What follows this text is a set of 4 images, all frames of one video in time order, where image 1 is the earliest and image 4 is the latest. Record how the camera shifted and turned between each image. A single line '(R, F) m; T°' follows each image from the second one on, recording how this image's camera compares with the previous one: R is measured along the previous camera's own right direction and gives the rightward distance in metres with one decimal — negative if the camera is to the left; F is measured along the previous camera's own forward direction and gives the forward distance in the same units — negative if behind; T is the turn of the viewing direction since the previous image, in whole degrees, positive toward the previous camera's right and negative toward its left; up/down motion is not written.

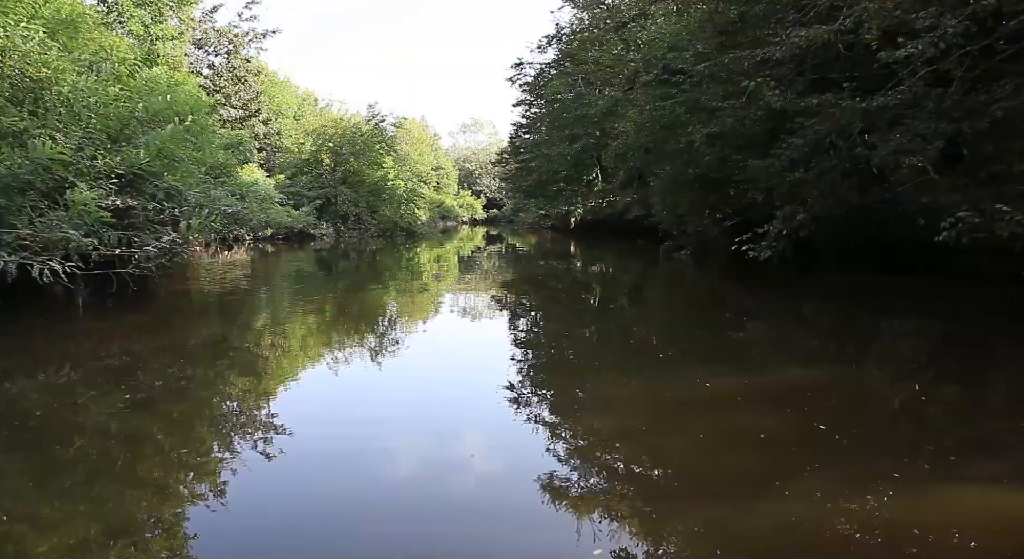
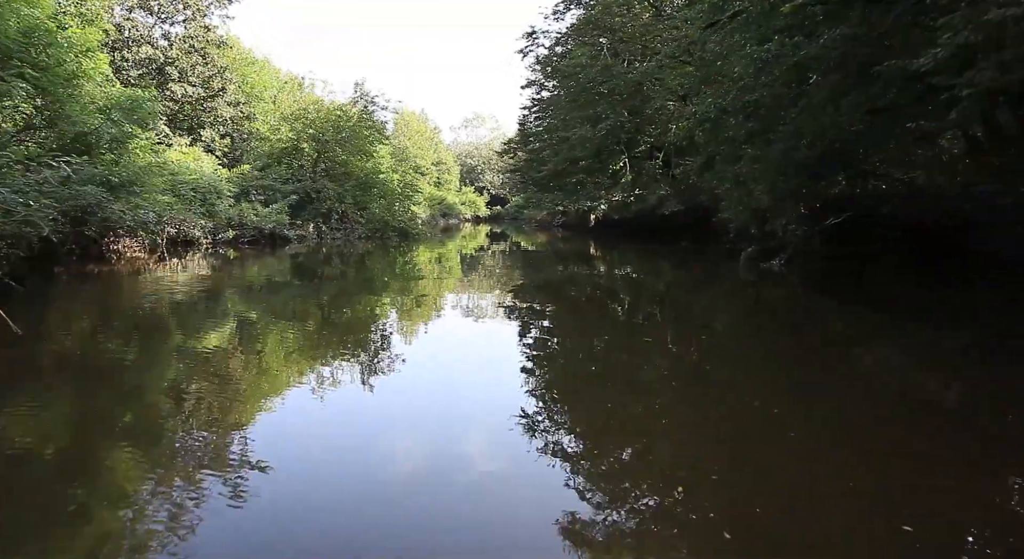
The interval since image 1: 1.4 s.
(-0.1, +1.7) m; 0°
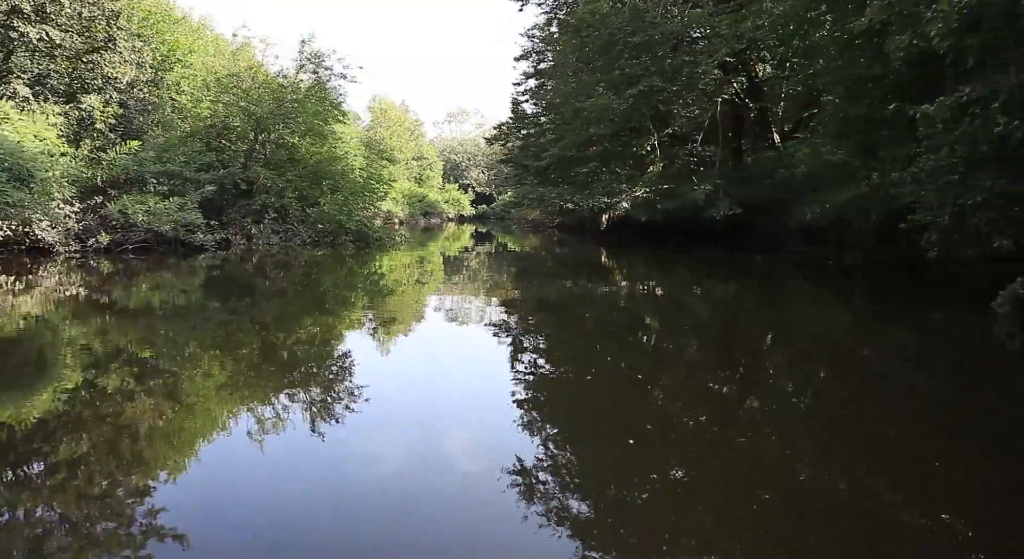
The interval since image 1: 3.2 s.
(-0.1, +2.3) m; +1°
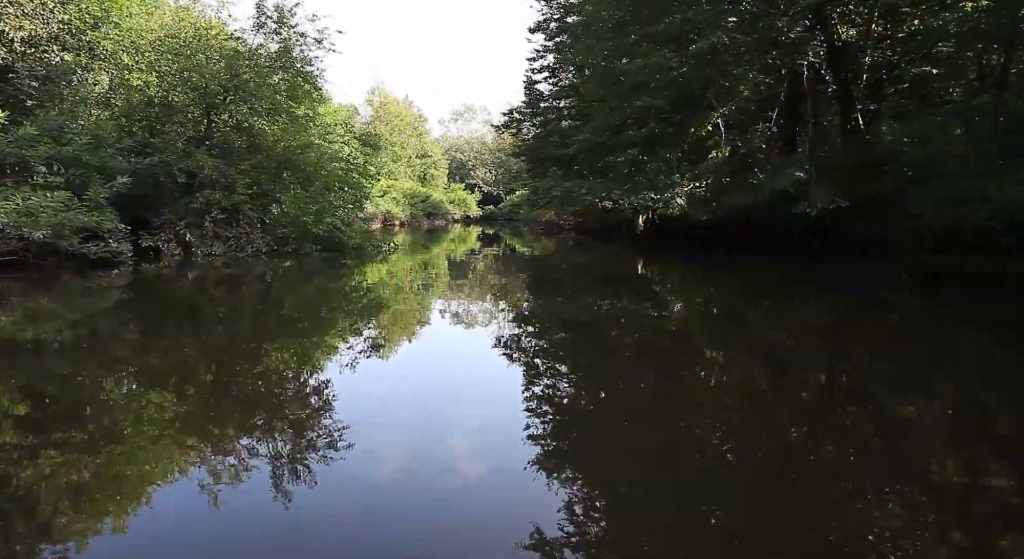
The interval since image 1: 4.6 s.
(-0.1, +1.7) m; 0°
